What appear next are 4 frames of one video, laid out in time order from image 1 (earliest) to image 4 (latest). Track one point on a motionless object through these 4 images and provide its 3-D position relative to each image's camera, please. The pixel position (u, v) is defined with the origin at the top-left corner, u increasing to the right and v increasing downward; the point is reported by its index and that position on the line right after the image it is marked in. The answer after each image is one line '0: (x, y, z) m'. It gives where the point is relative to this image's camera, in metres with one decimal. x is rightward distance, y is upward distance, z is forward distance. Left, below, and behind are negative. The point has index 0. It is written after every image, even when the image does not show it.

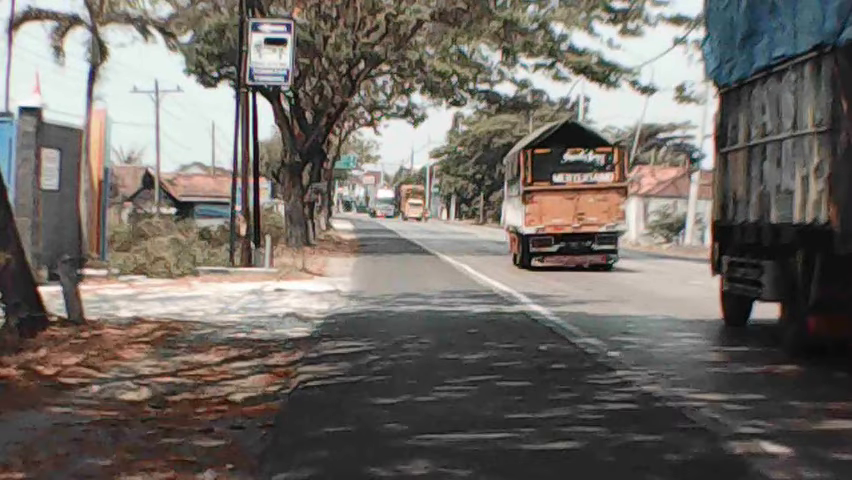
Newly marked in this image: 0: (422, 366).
0: (0.0, -1.2, +9.6) m
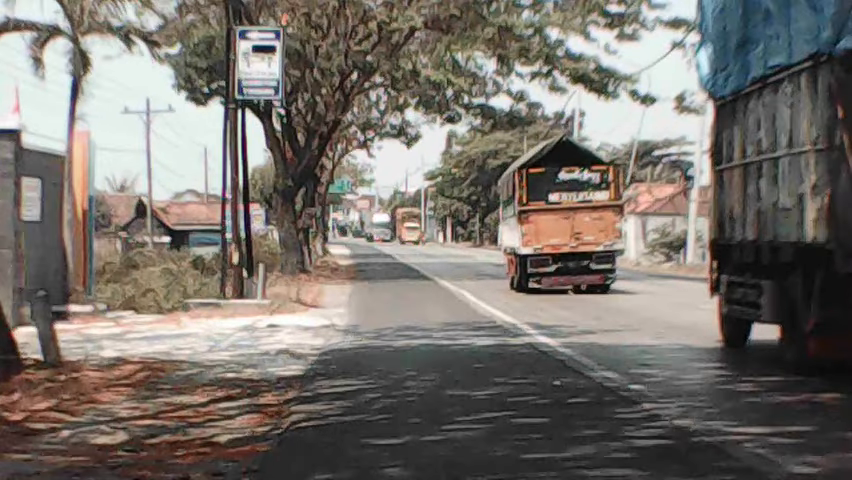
0: (0.0, -1.5, +8.7) m
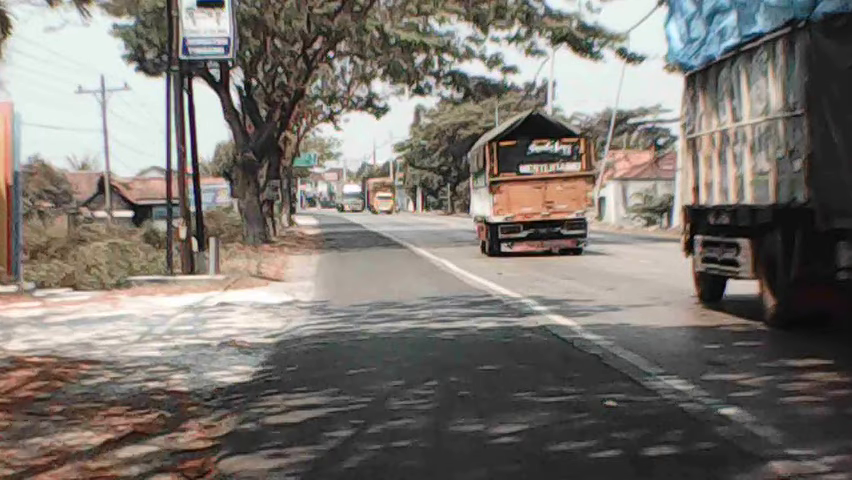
0: (0.0, -1.2, +5.7) m
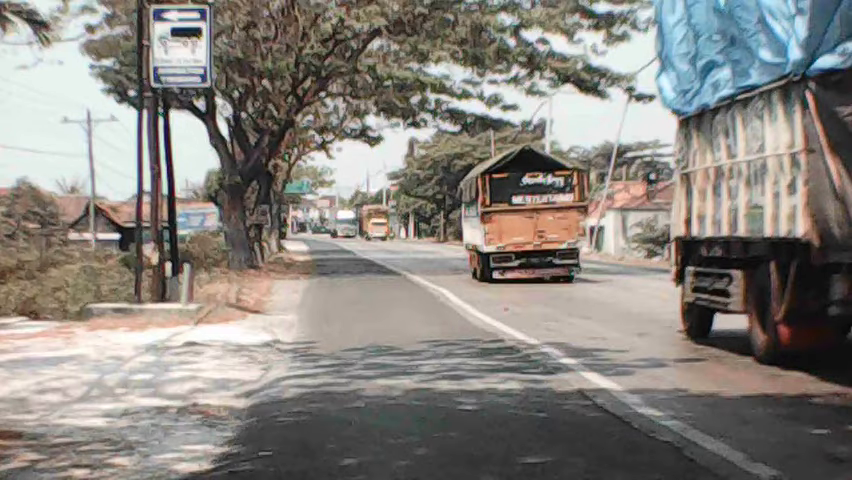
0: (+0.1, -1.4, +3.6) m
